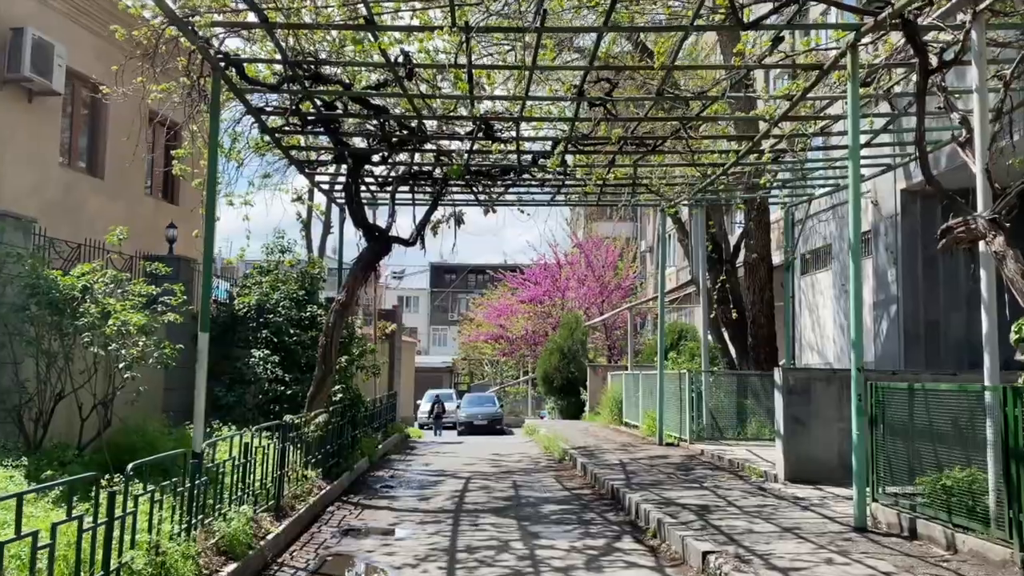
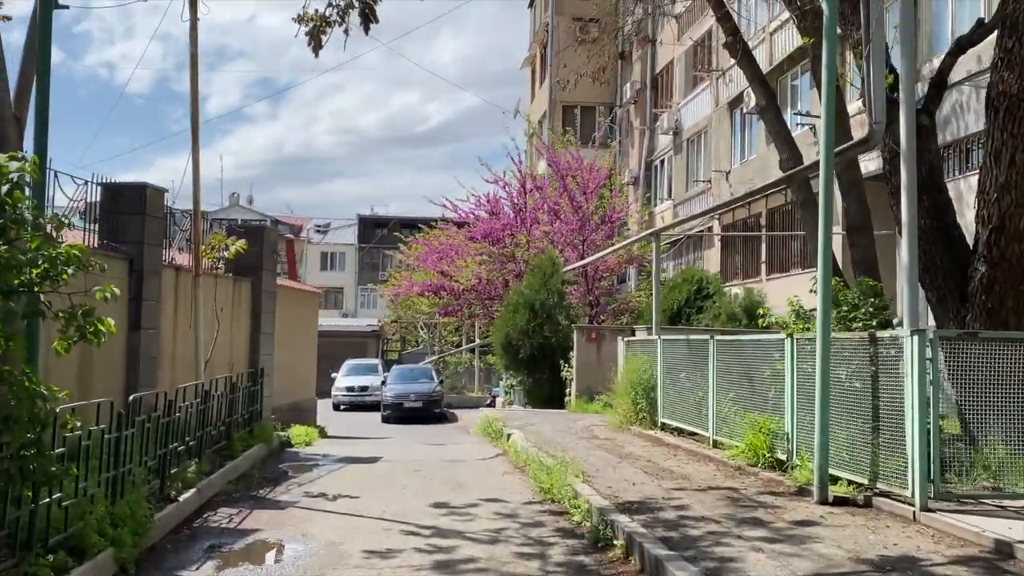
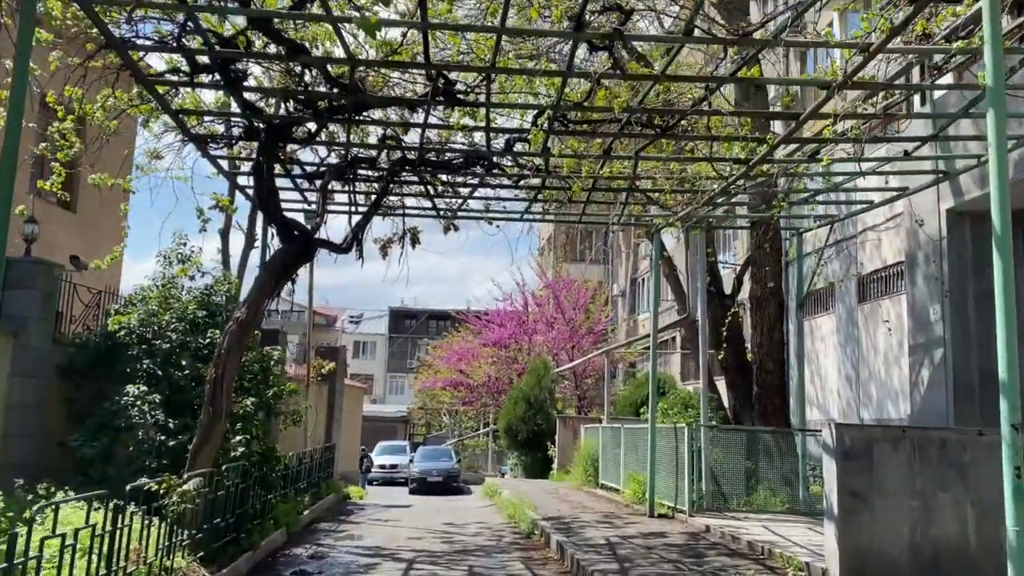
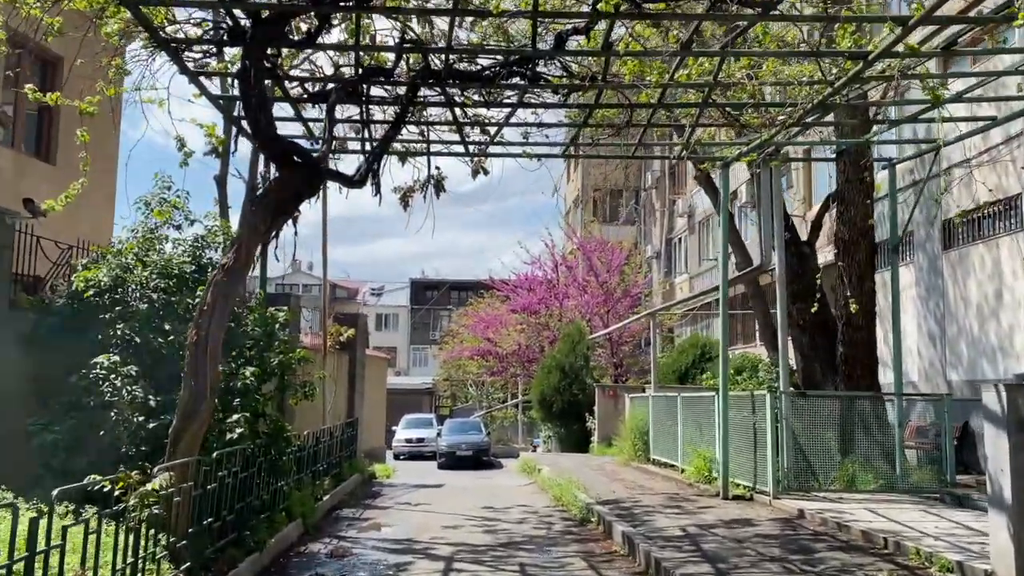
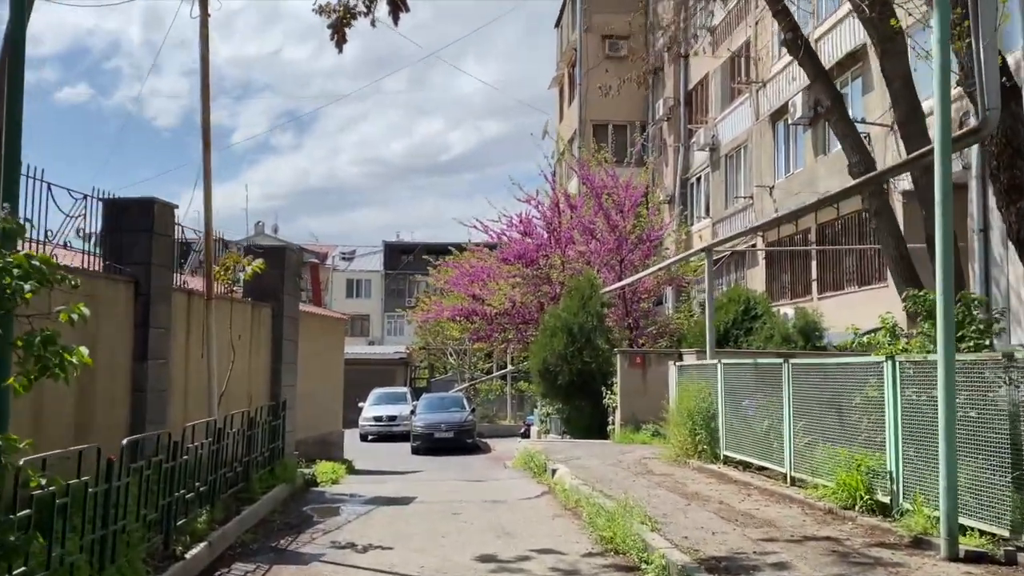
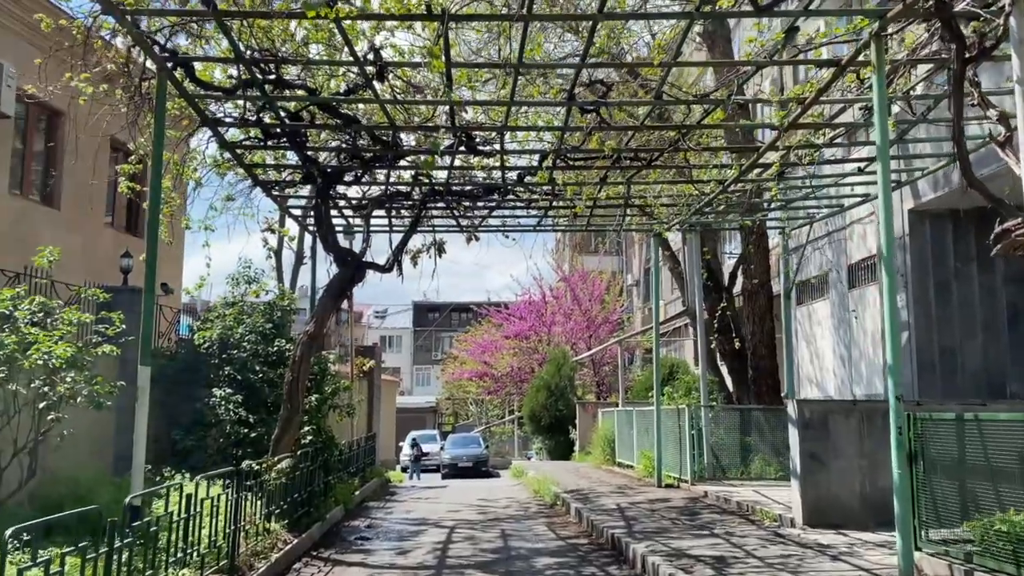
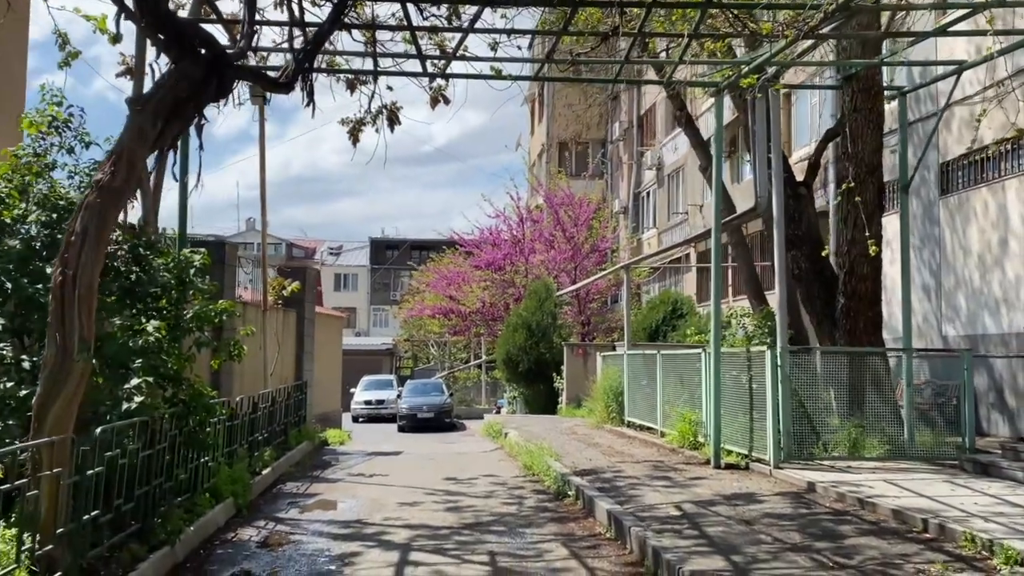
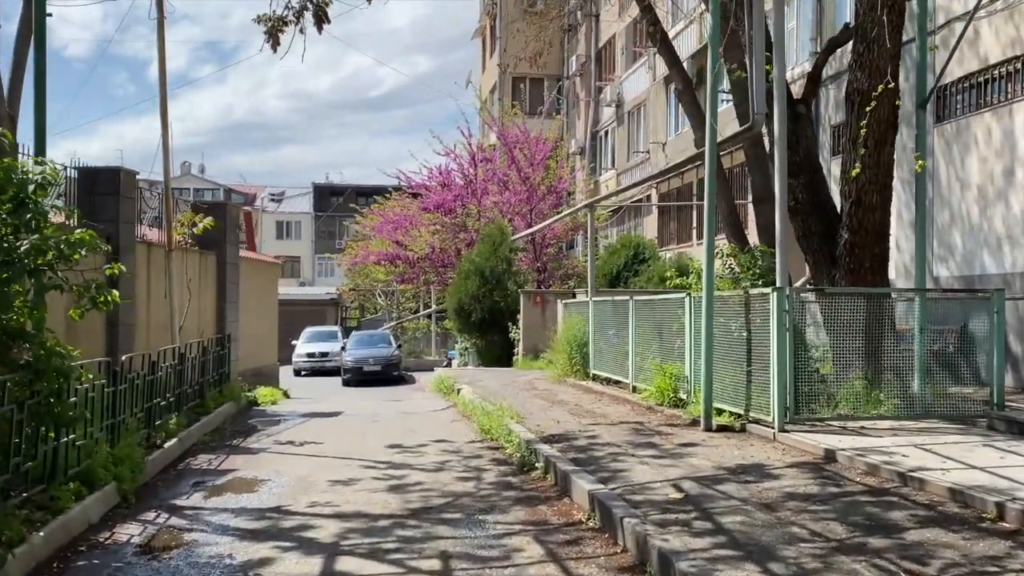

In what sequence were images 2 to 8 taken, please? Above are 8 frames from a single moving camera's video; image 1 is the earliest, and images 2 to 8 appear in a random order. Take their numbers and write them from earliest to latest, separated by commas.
6, 3, 4, 7, 8, 2, 5
